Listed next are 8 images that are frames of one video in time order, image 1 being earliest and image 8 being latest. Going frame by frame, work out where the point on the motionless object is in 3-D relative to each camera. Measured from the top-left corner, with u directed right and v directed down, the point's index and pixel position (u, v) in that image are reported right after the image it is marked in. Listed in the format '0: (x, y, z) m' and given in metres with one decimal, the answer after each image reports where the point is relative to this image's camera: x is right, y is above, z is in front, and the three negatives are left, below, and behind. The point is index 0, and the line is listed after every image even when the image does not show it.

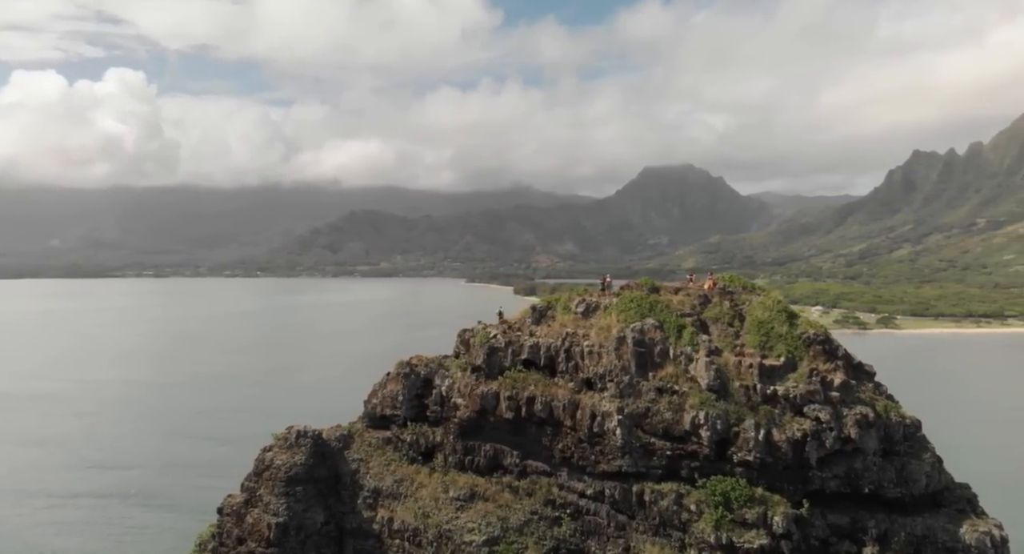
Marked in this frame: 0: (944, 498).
0: (+10.3, -5.3, +18.9) m
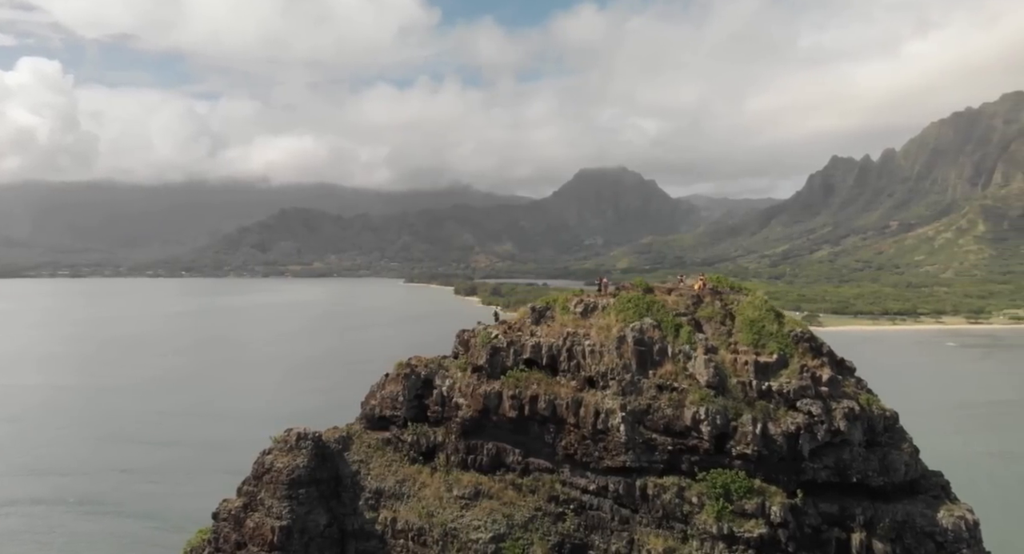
0: (+10.5, -5.3, +20.3) m
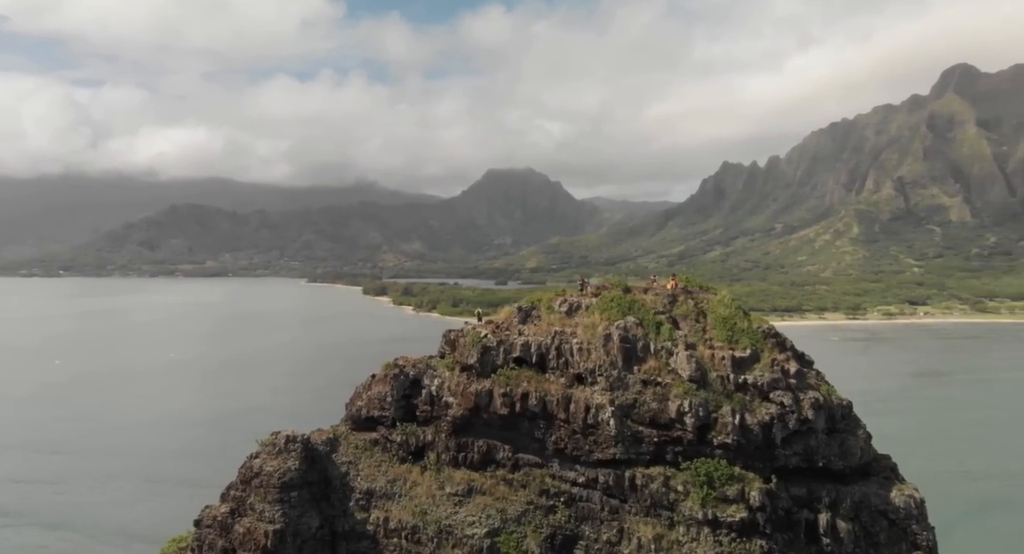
0: (+10.2, -5.4, +22.3) m
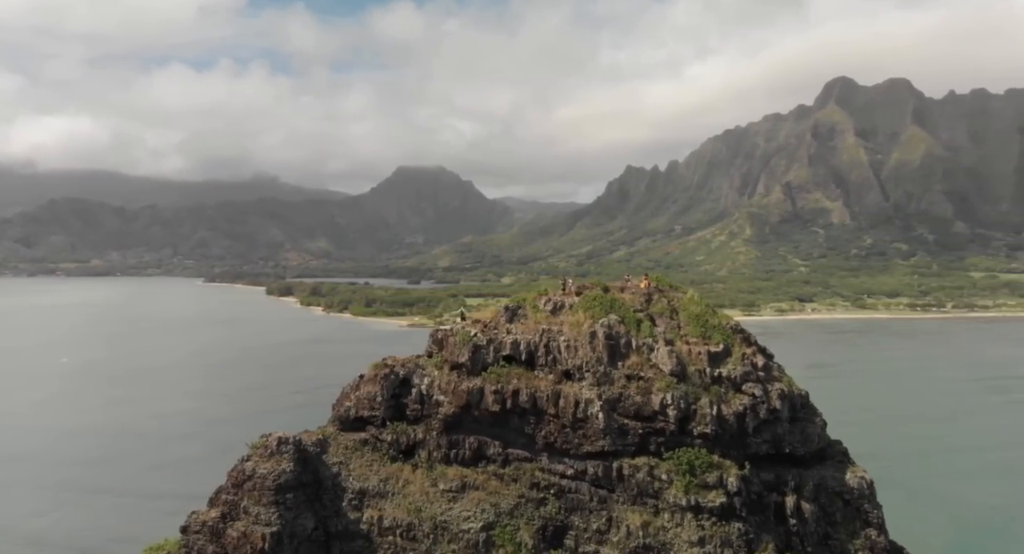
0: (+9.7, -5.4, +24.2) m
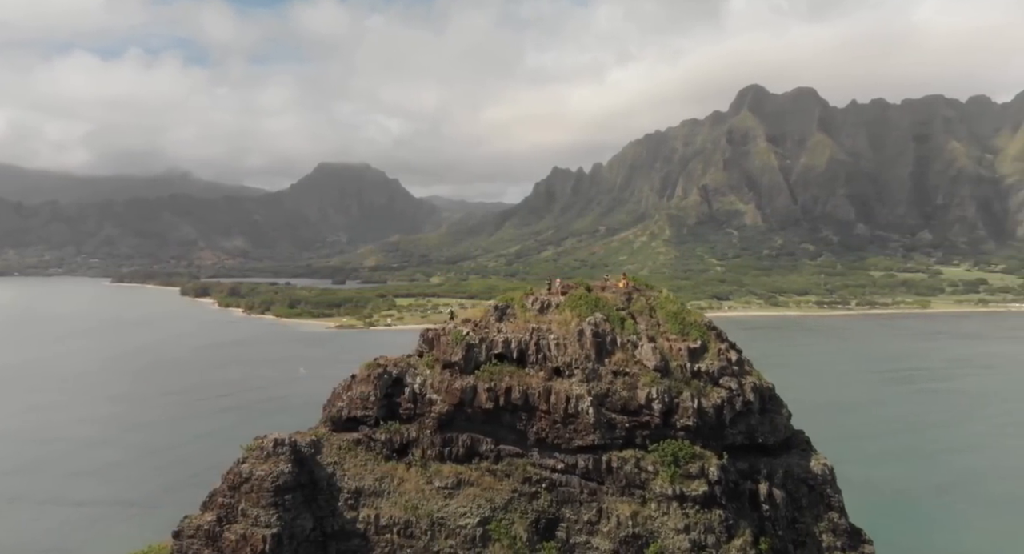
0: (+9.1, -5.3, +25.7) m
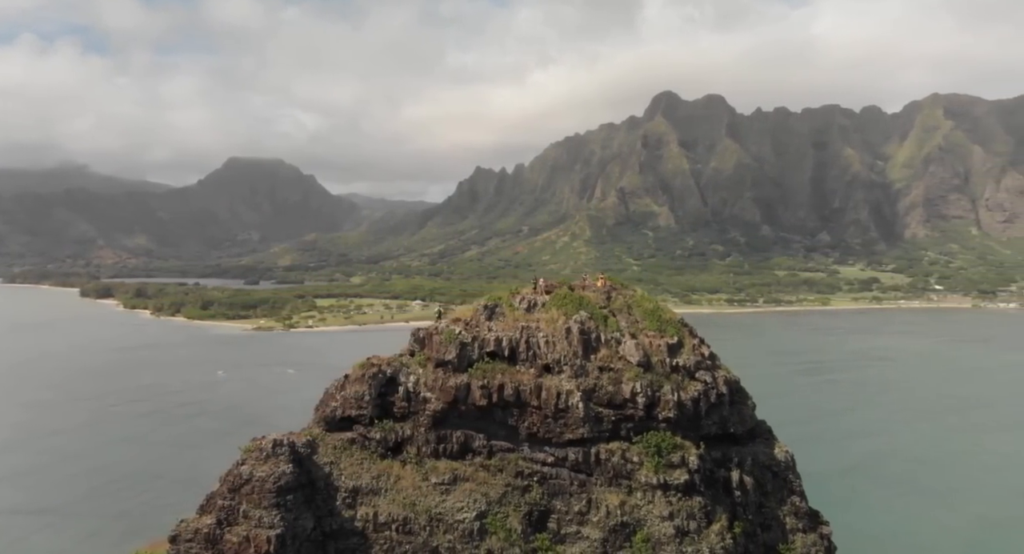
0: (+8.5, -5.3, +27.2) m
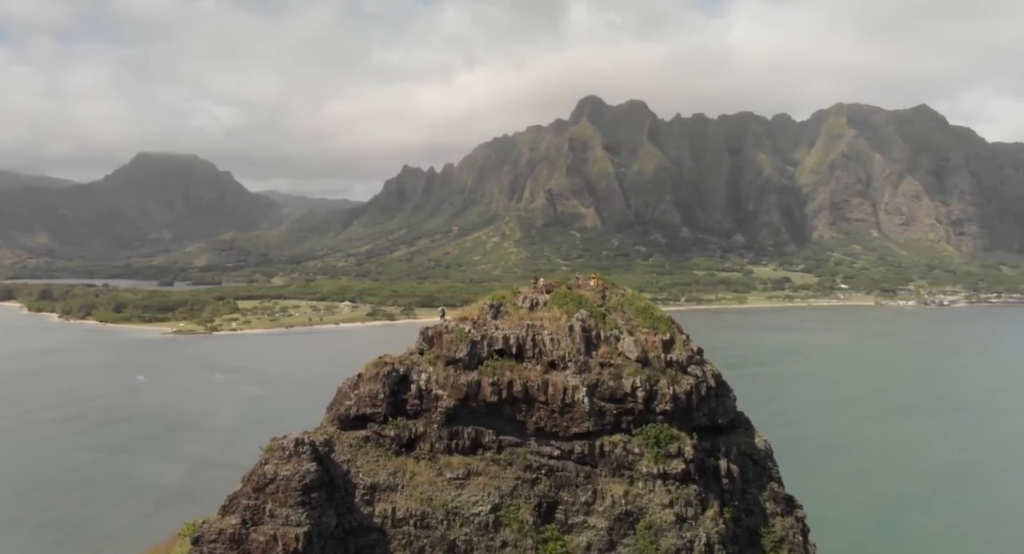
0: (+8.2, -5.3, +28.7) m
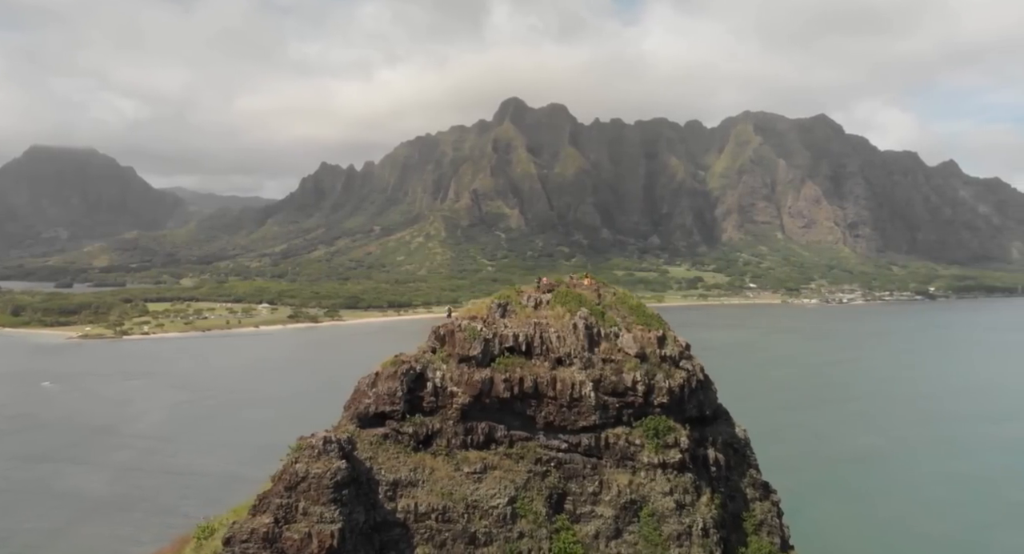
0: (+7.9, -5.2, +30.2) m
